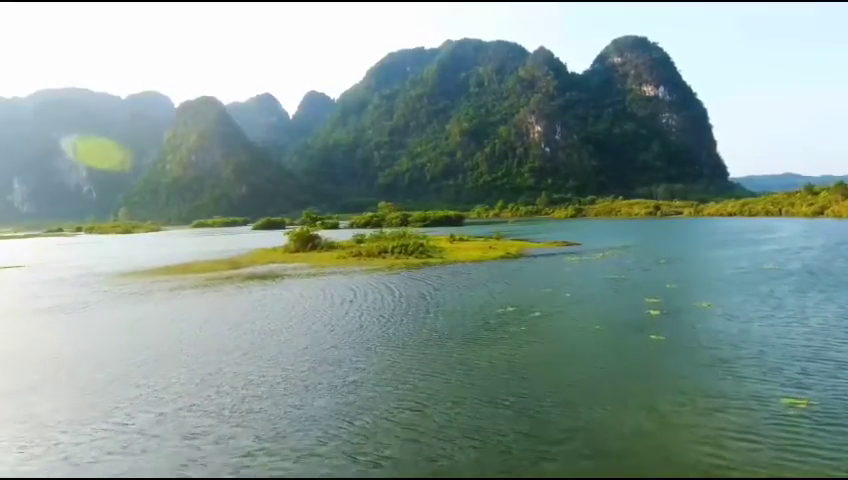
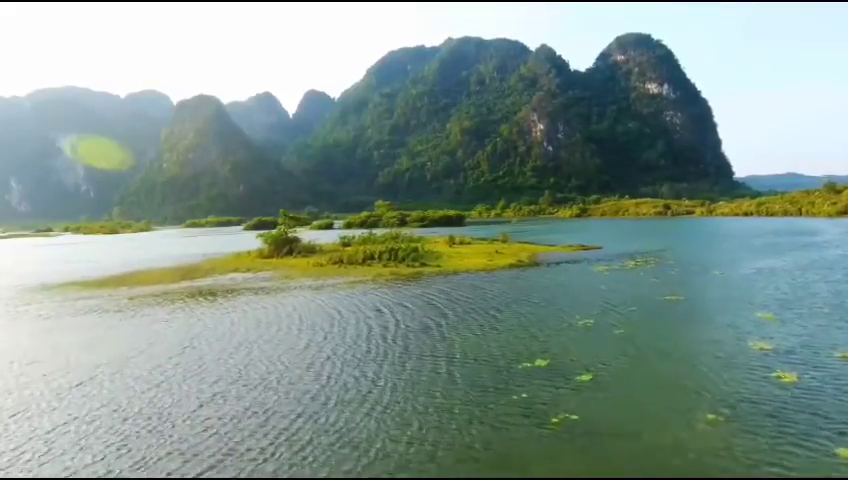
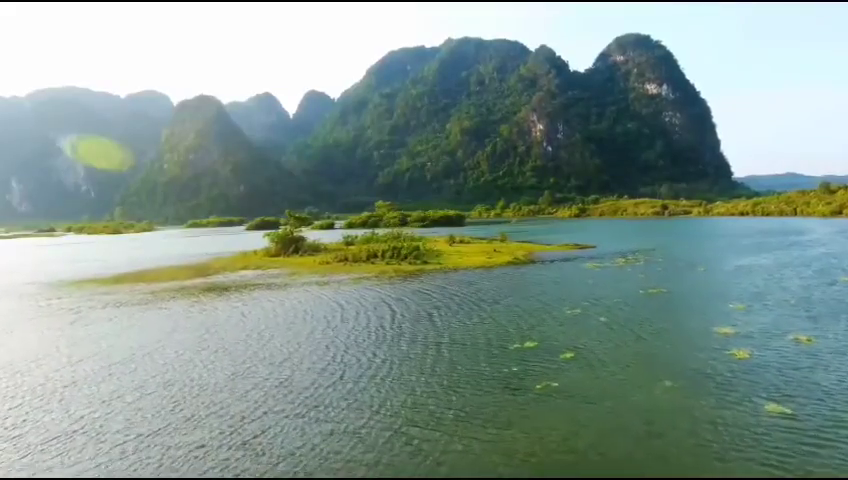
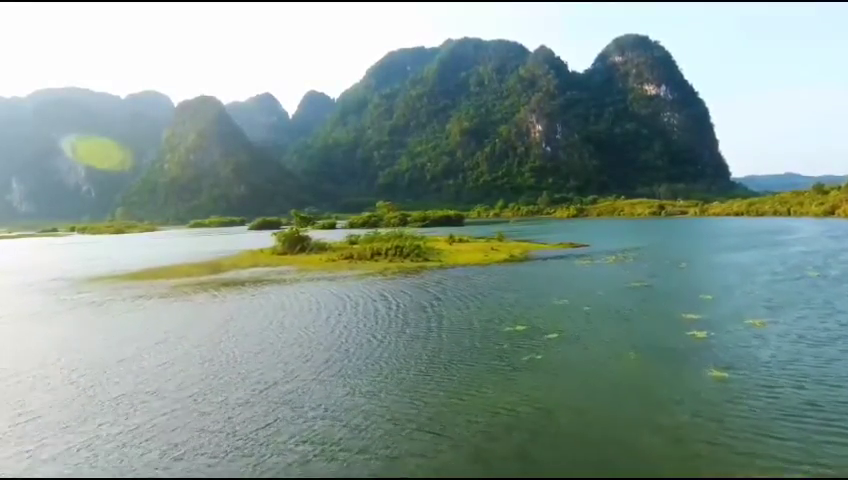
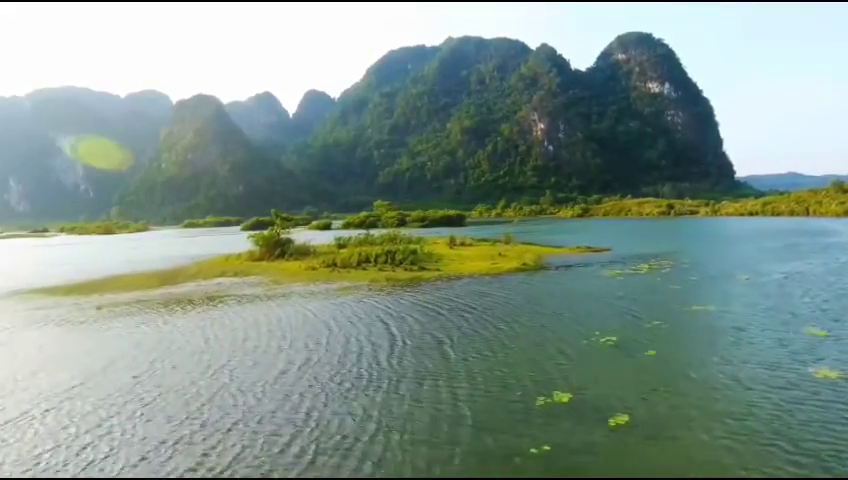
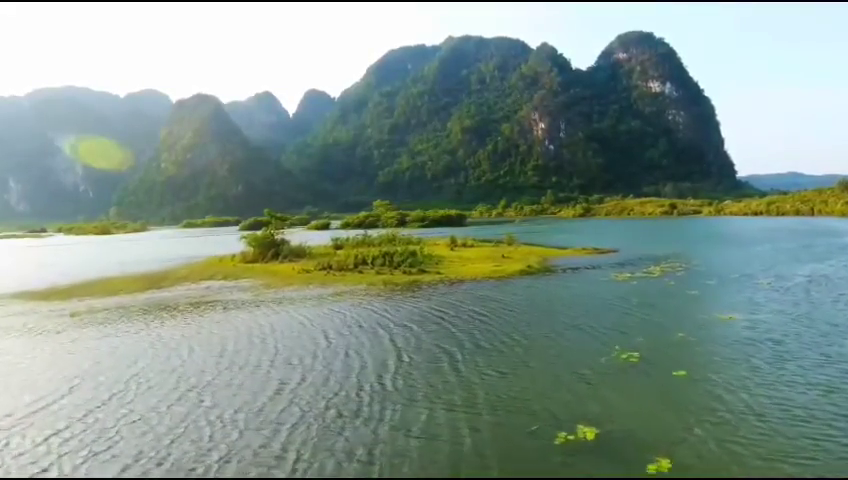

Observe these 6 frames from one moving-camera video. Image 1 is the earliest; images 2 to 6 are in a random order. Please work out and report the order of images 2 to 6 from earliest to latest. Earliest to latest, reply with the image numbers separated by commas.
4, 3, 2, 5, 6
